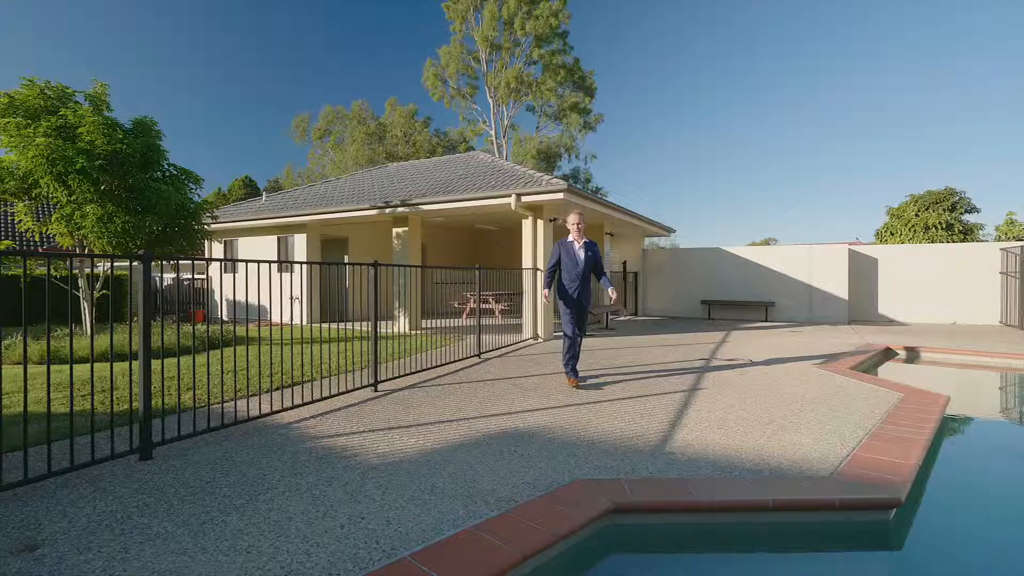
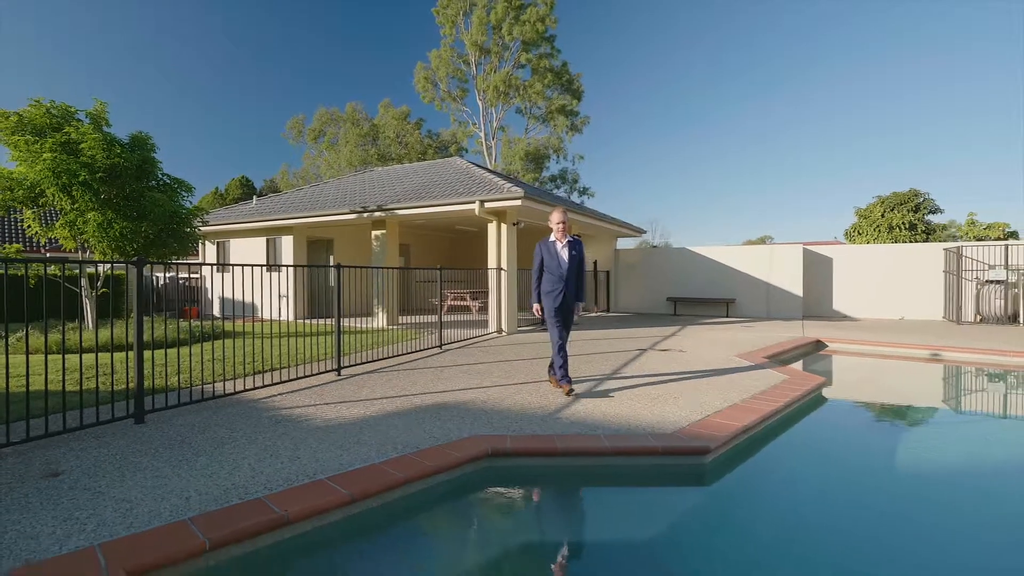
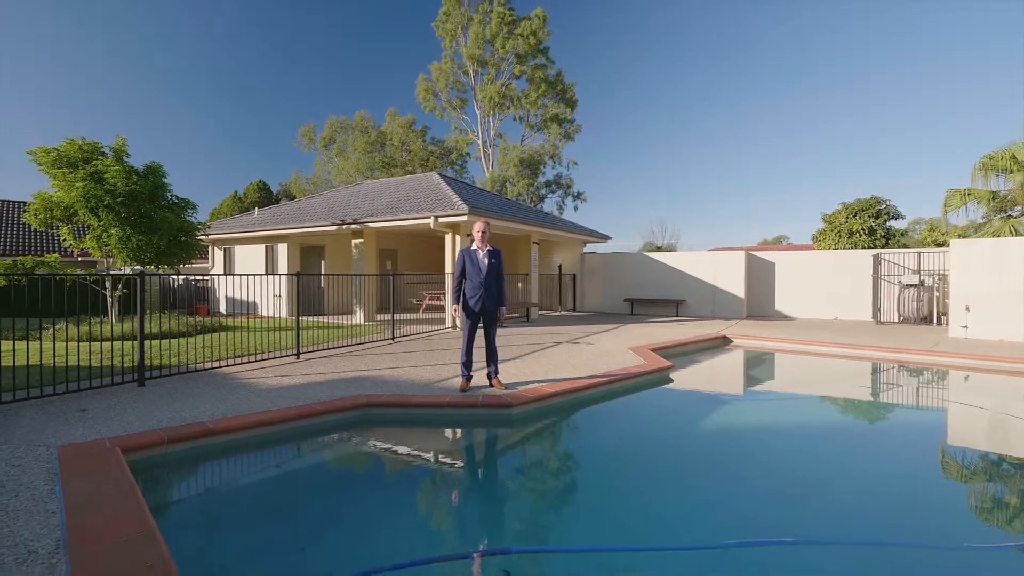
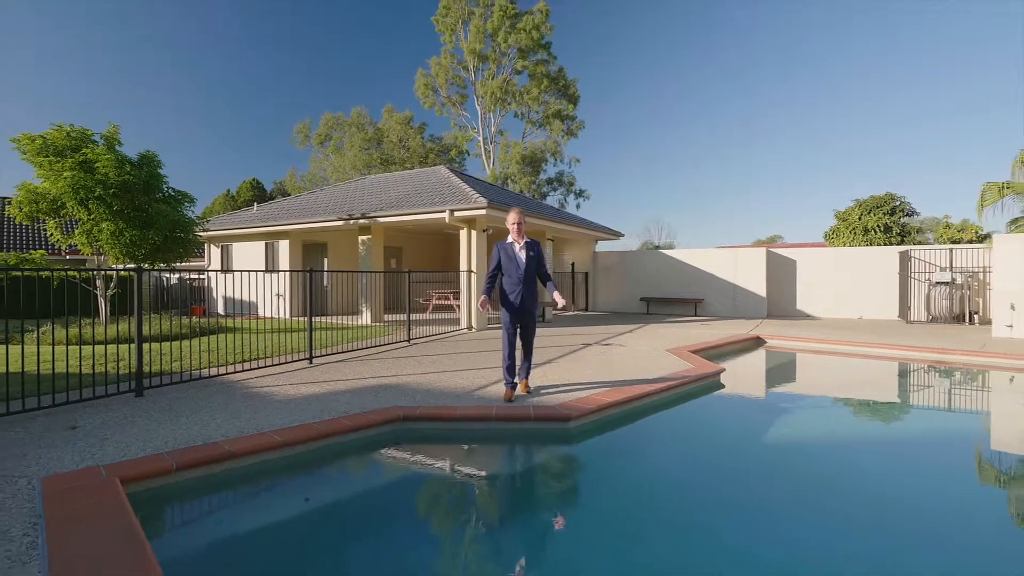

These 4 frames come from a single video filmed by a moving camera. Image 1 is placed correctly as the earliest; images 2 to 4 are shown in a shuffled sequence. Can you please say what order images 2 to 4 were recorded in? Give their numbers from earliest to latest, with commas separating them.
2, 4, 3
